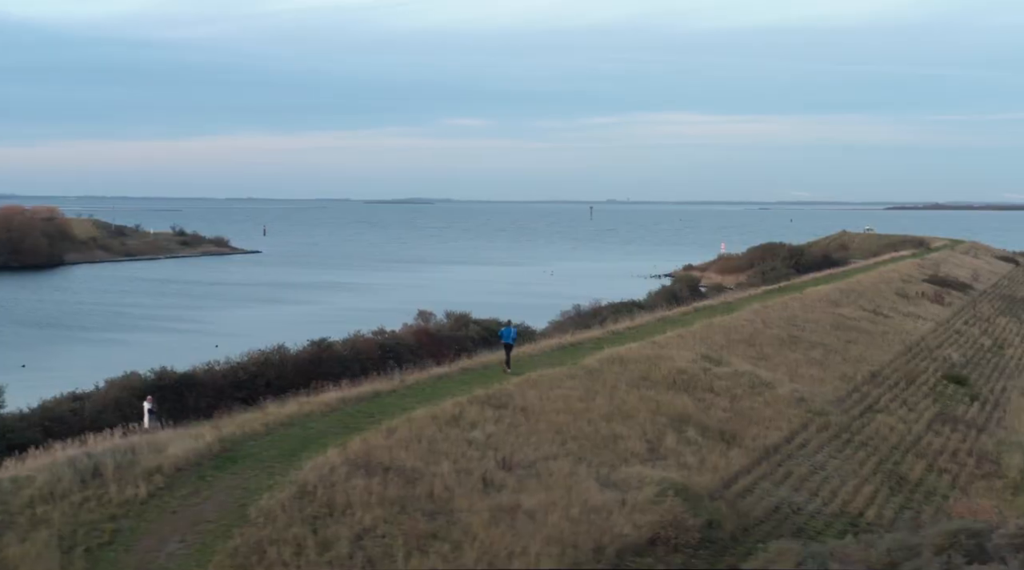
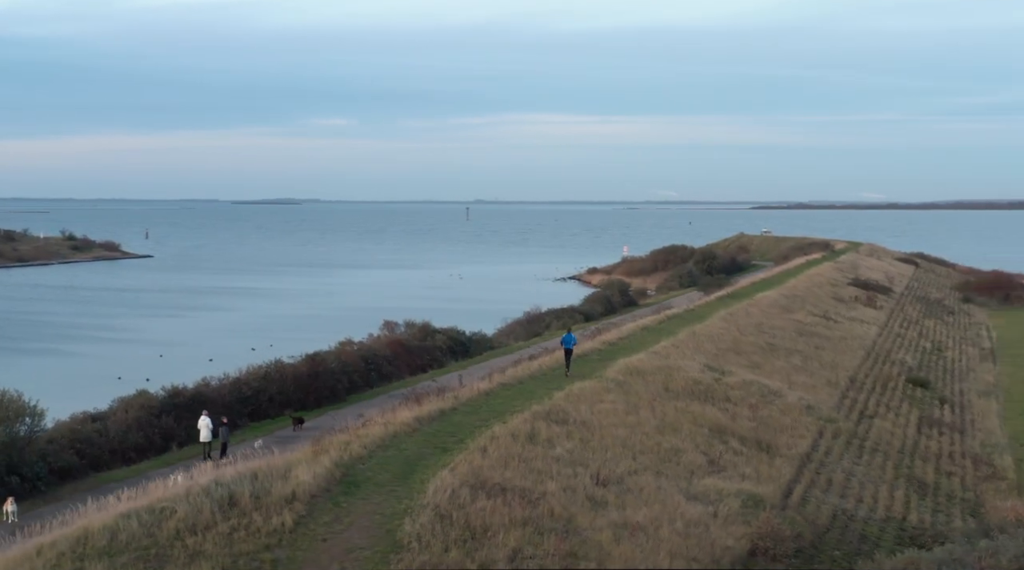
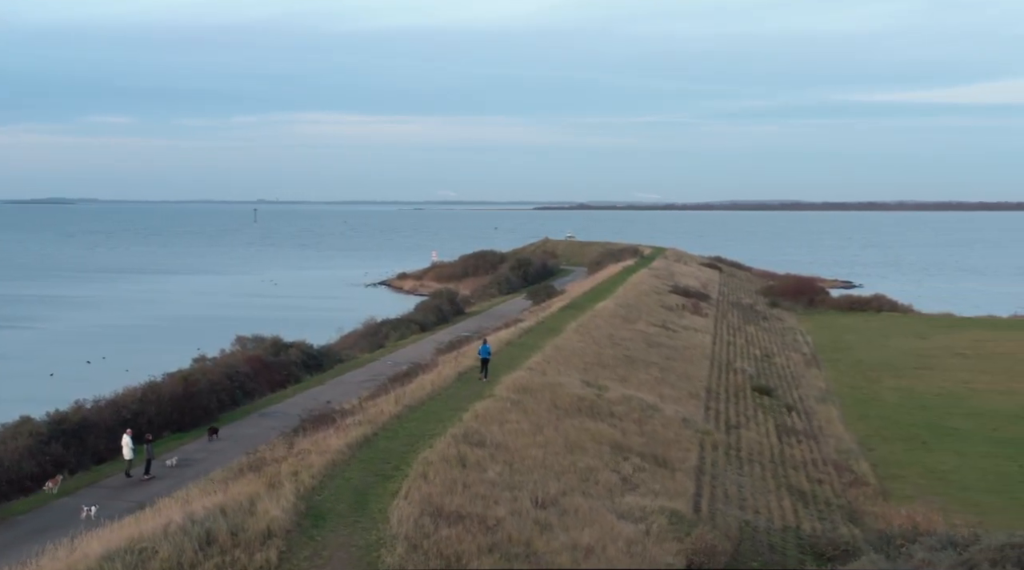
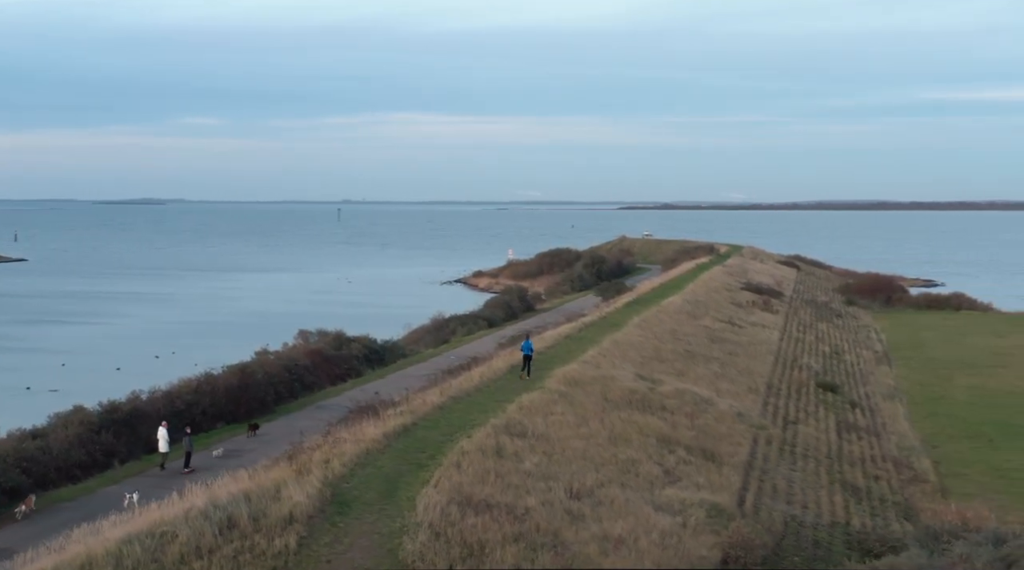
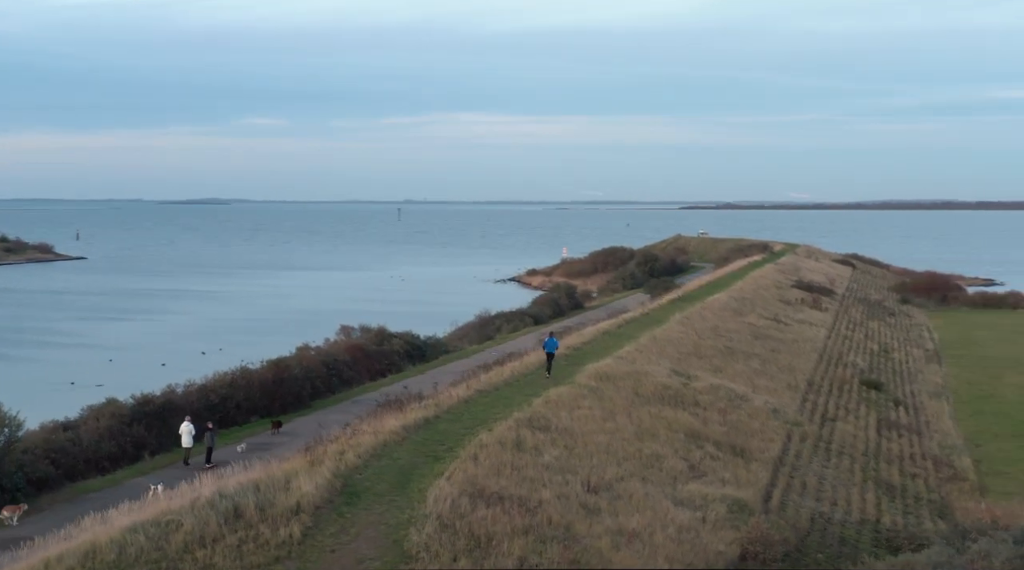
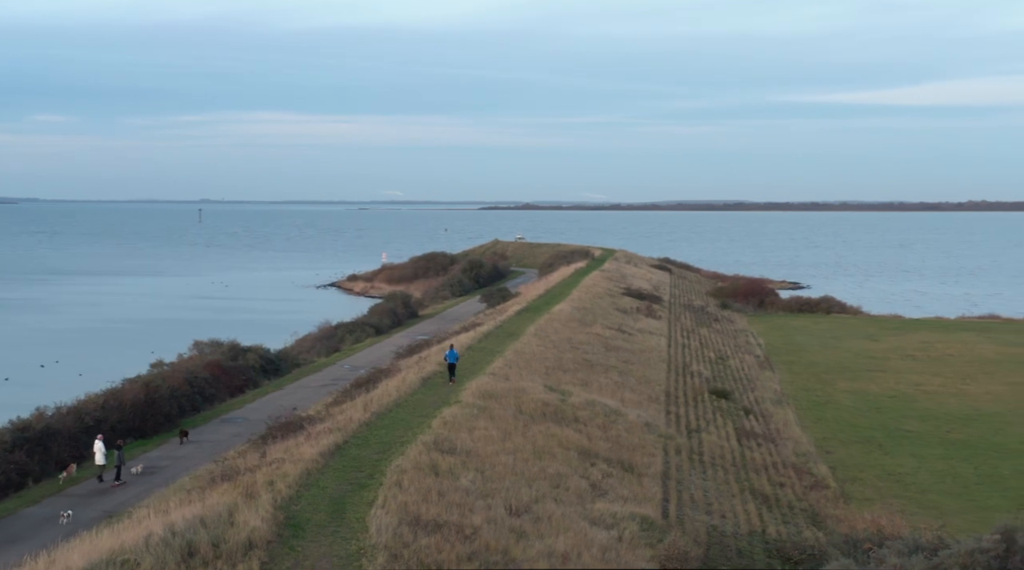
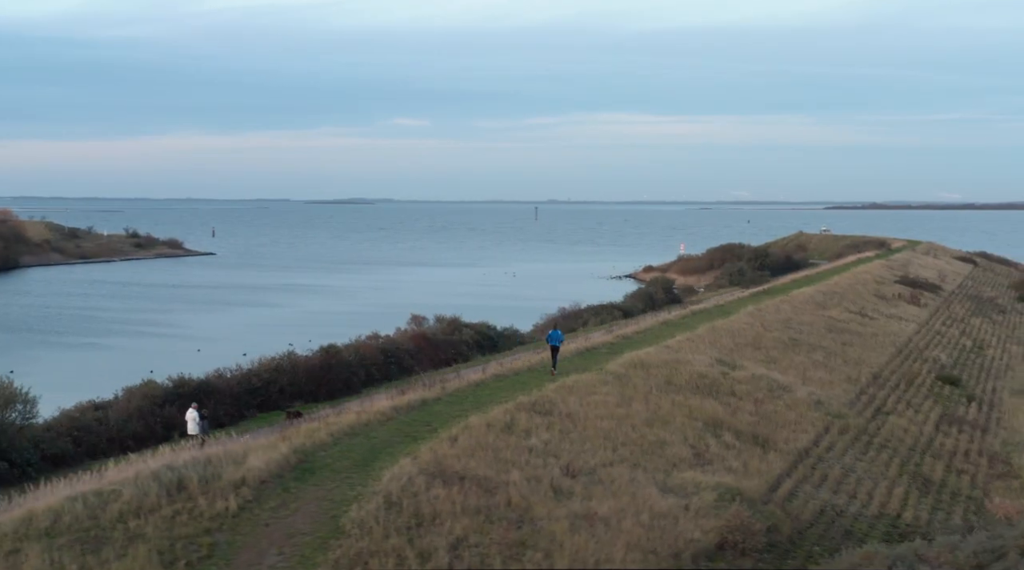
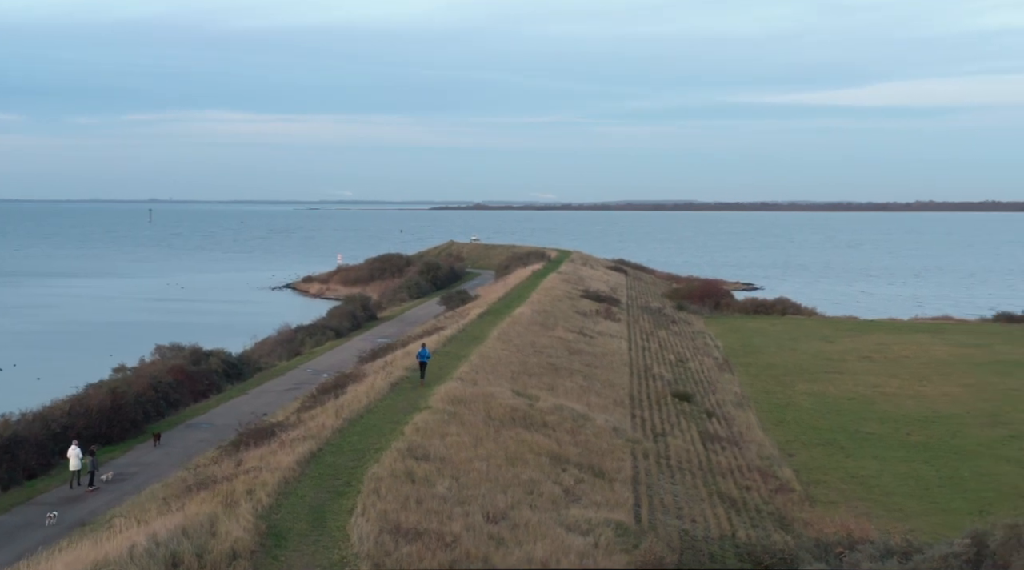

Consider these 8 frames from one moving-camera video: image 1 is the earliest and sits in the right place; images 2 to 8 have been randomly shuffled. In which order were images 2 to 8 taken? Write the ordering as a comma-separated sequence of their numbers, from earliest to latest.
7, 2, 5, 4, 3, 6, 8
